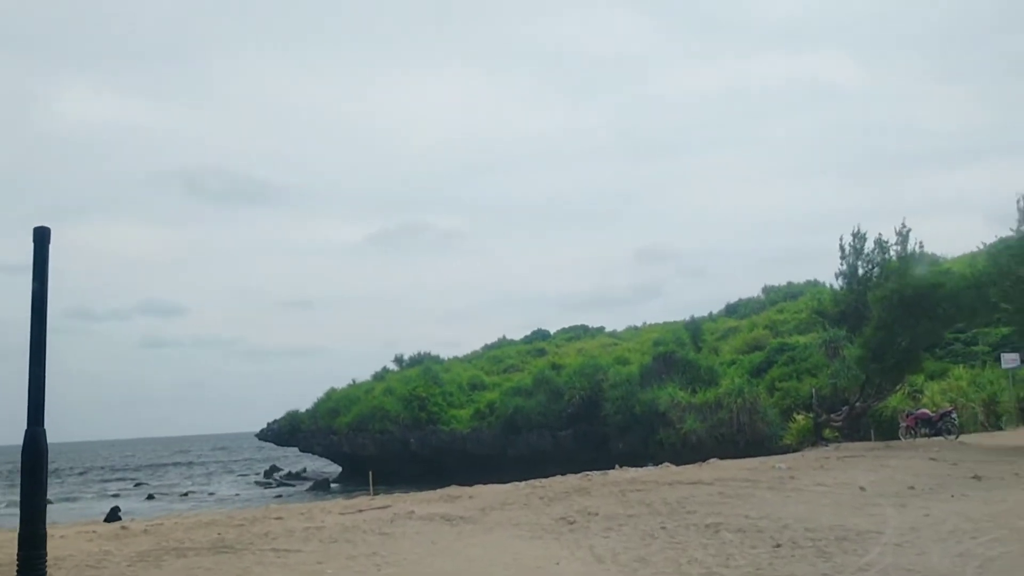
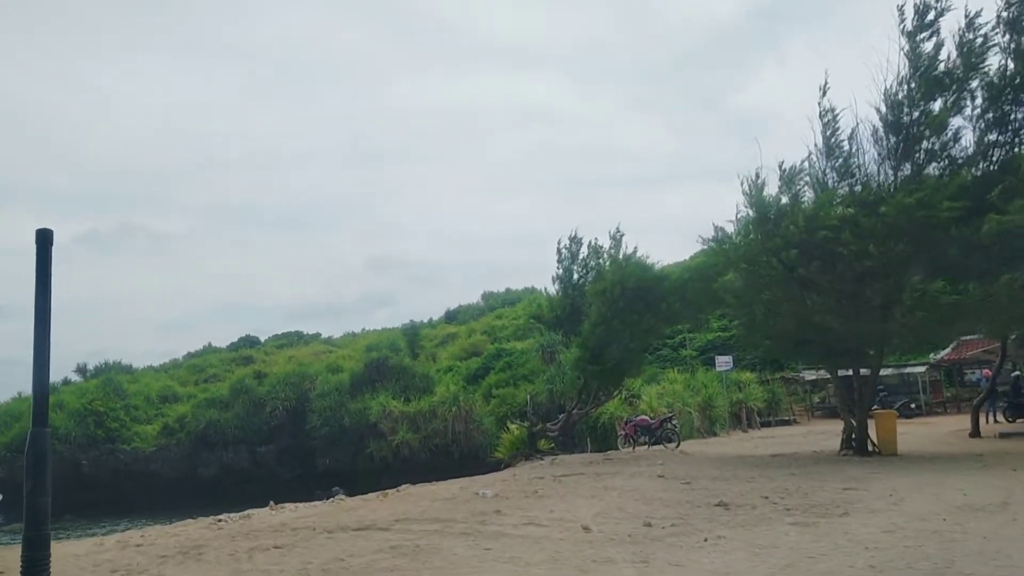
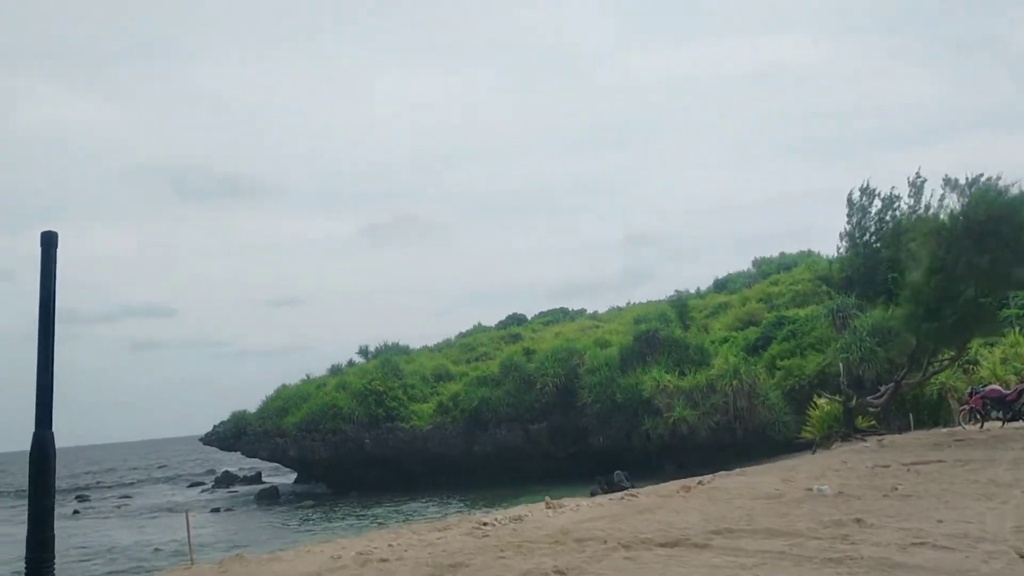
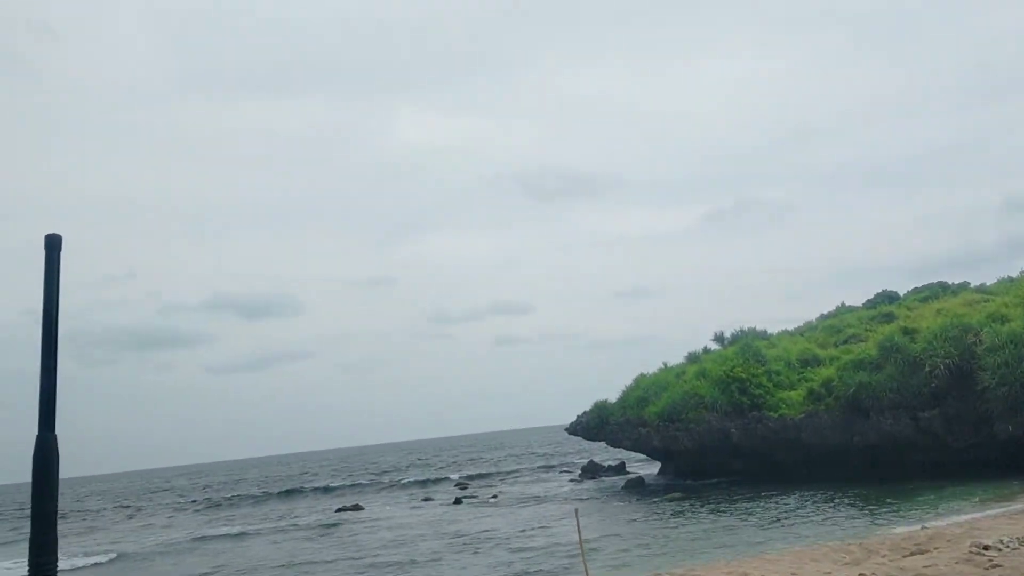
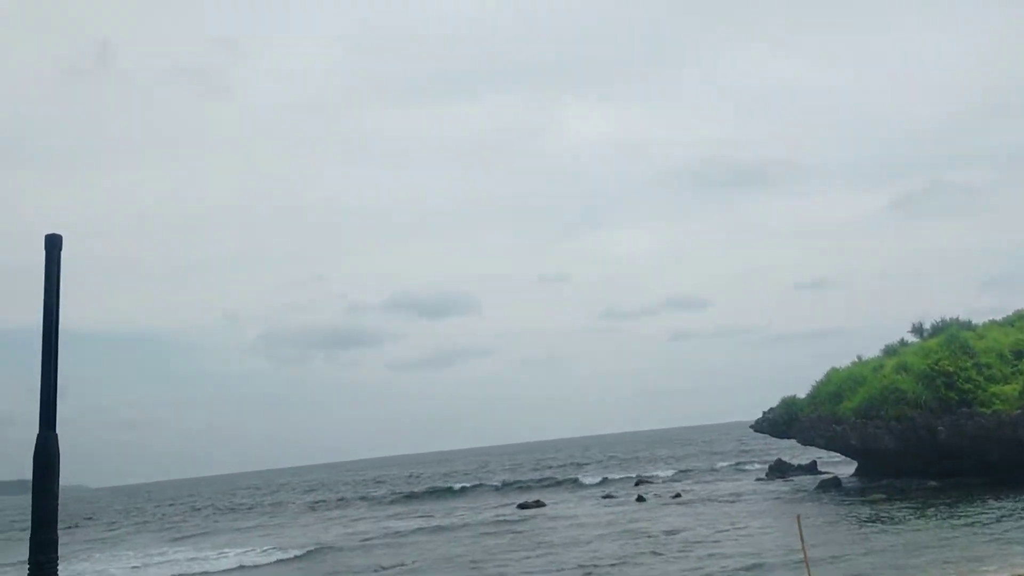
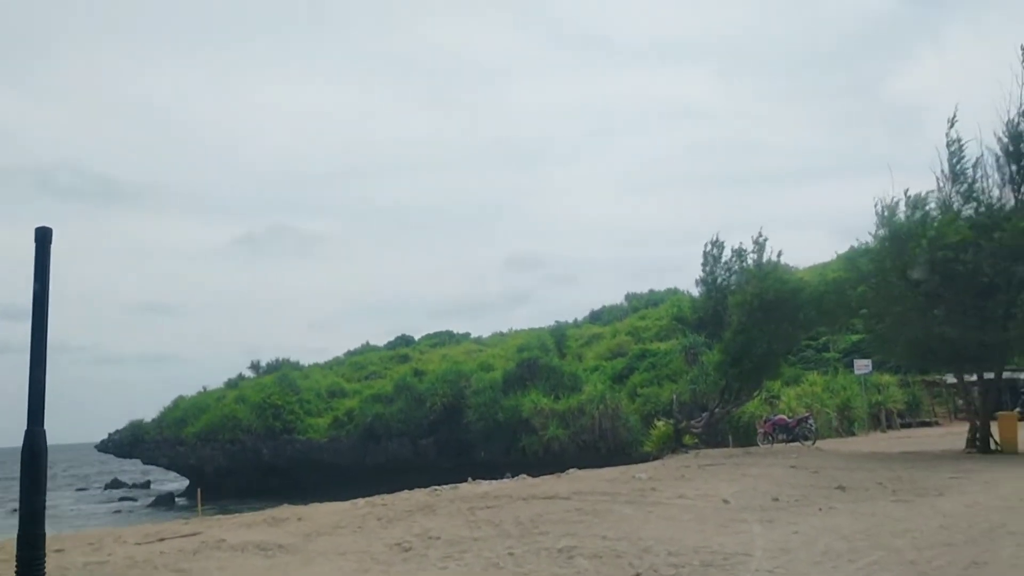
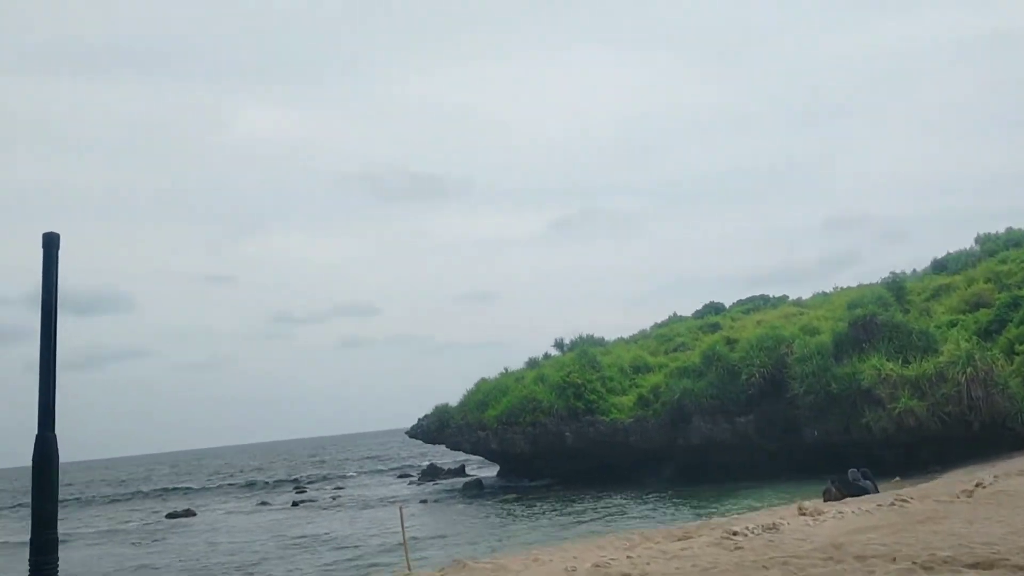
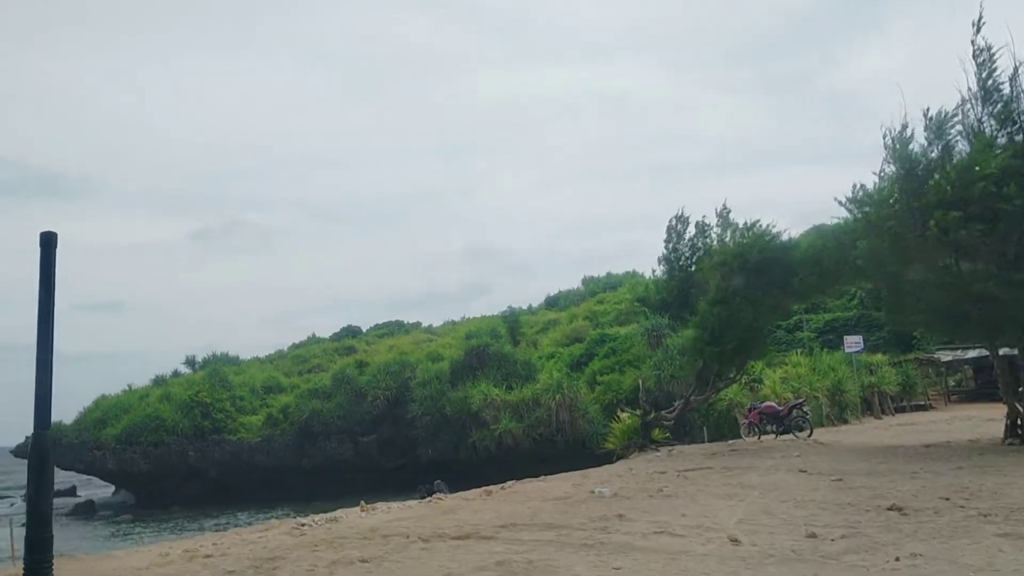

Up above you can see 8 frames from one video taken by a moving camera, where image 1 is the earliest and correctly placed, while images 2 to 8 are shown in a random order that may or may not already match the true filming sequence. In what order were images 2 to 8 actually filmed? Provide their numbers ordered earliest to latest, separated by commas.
6, 2, 8, 3, 7, 4, 5
